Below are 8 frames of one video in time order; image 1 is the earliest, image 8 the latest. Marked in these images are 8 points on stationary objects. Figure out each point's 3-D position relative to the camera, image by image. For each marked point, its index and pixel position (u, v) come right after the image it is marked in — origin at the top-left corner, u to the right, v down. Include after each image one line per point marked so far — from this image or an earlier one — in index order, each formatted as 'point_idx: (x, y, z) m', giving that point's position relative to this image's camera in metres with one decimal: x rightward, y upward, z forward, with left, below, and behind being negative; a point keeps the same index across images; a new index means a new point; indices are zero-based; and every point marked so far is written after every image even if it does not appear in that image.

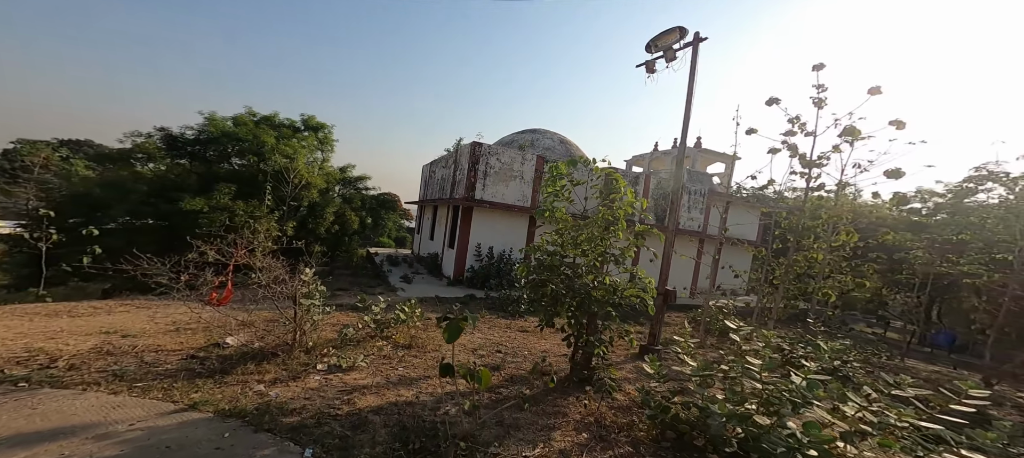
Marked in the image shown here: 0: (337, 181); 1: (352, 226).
0: (-4.2, +1.2, +9.7) m
1: (-3.1, +0.1, +7.2) m
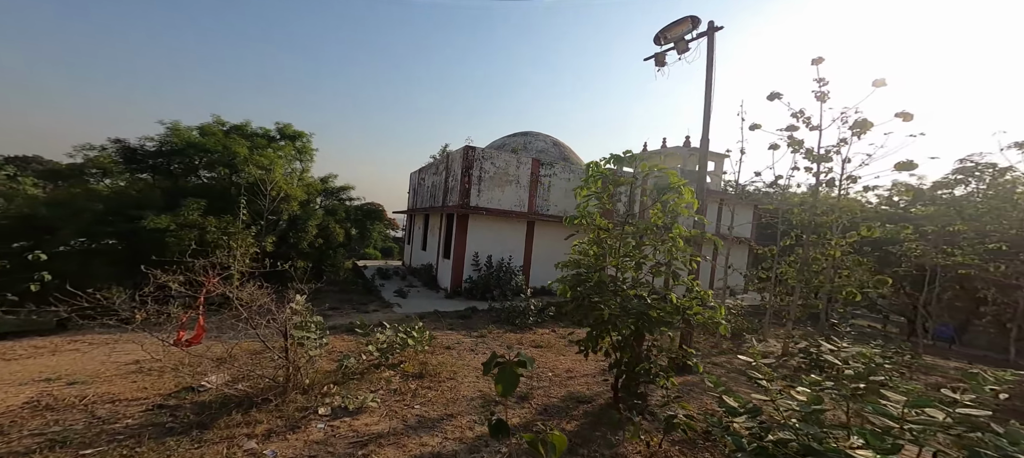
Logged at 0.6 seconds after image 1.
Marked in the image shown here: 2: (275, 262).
0: (-4.5, +0.9, +9.4) m
1: (-3.3, -0.2, +6.9) m
2: (-3.9, -0.5, +6.2) m
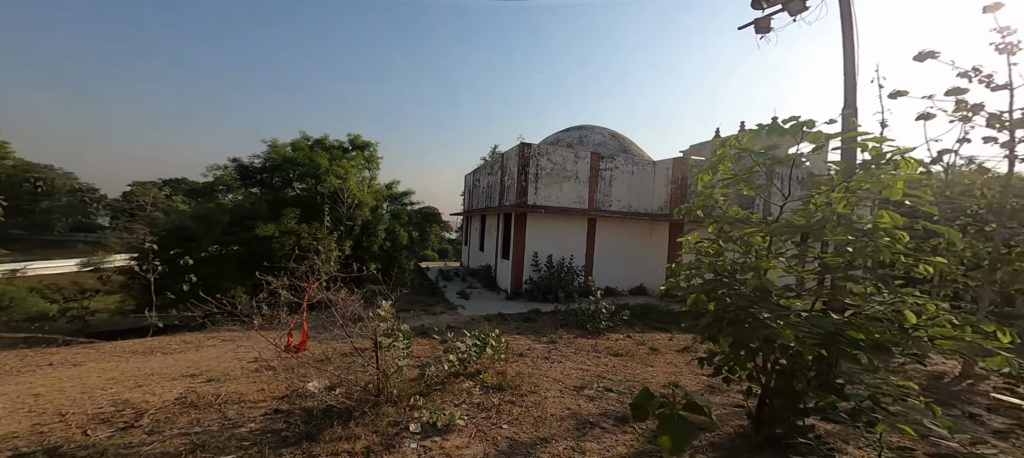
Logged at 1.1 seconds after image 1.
0: (-3.2, +0.8, +9.8) m
1: (-2.2, -0.2, +7.2) m
2: (-3.0, -0.6, +6.6) m
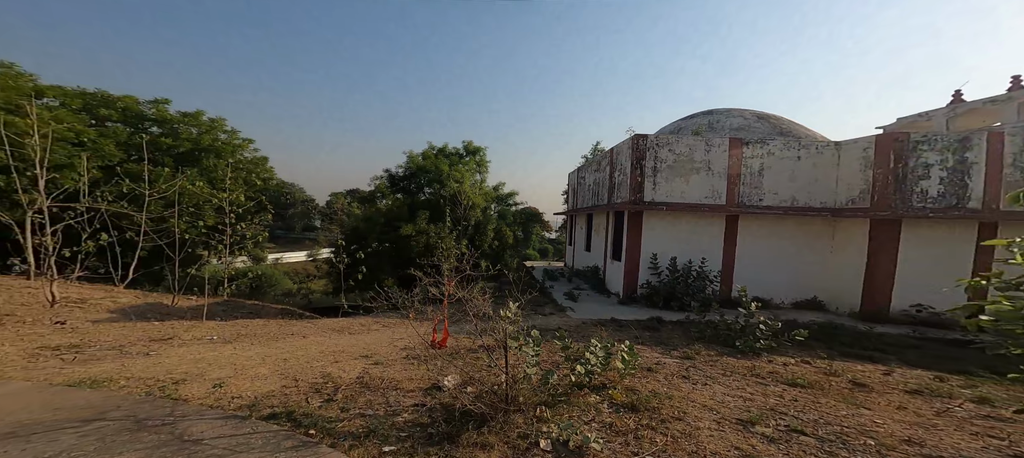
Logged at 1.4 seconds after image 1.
0: (-0.5, +0.8, +10.1) m
1: (-0.2, -0.2, +7.4) m
2: (-1.1, -0.6, +7.0) m
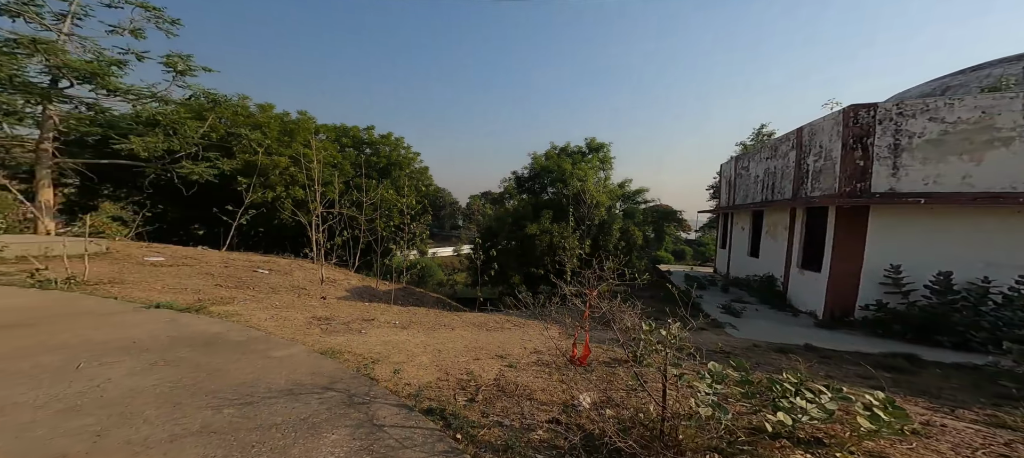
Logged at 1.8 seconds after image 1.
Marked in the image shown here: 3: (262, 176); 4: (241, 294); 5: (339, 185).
0: (+2.8, +0.8, +9.4) m
1: (+2.1, -0.2, +6.7) m
2: (+1.2, -0.6, +6.6) m
3: (-10.7, +2.1, +16.7) m
4: (-6.5, -1.6, +9.7) m
5: (-7.6, +1.9, +17.2) m
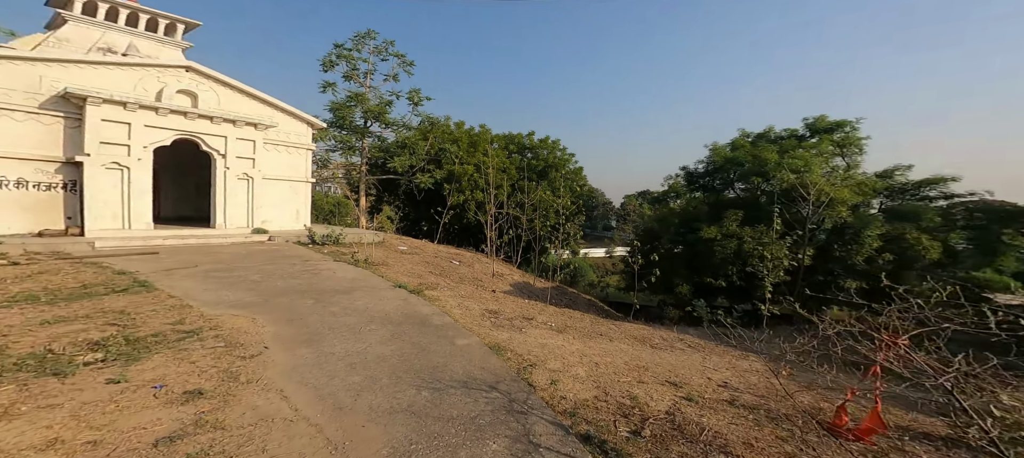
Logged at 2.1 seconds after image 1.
0: (+6.2, +0.7, +6.9) m
1: (+4.6, -0.3, +4.6) m
2: (+3.6, -0.6, +4.9) m
3: (-3.2, +2.4, +18.8) m
4: (-2.2, -1.5, +10.7) m
5: (-0.3, +2.1, +18.1) m
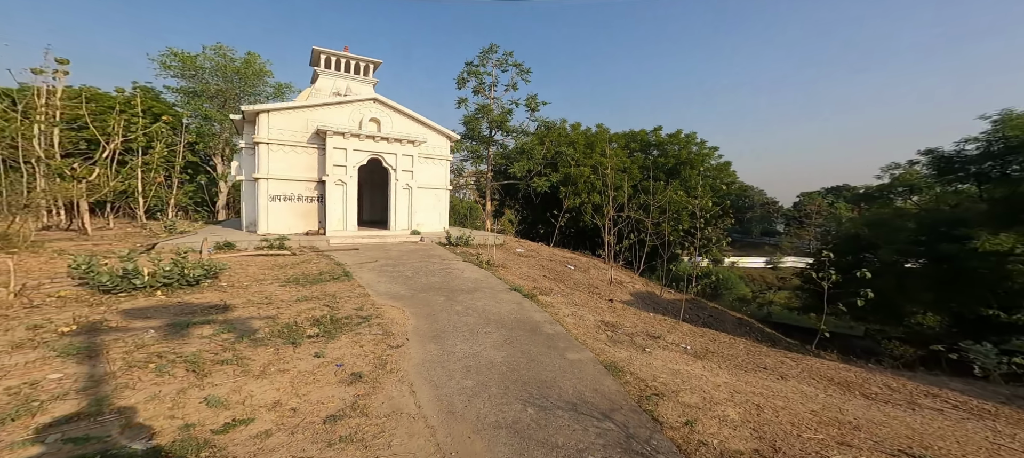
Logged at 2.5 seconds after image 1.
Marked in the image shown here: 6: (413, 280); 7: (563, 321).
0: (+7.9, +0.7, +3.8) m
1: (+5.5, -0.3, +2.2) m
2: (+4.7, -0.6, +2.8) m
3: (+3.2, +2.2, +18.3) m
4: (+1.3, -1.5, +10.3) m
5: (+5.7, +1.9, +16.5) m
6: (-2.5, -1.2, +8.8) m
7: (+0.9, -1.7, +6.7) m
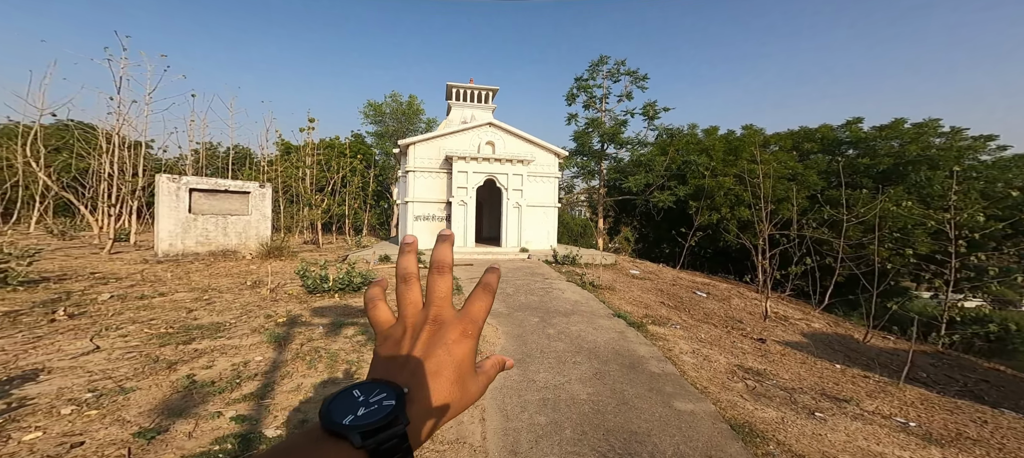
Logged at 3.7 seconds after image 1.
0: (+8.0, +0.6, +0.5) m
1: (+5.3, -0.3, -0.2) m
2: (+4.7, -0.7, +0.7) m
3: (+8.7, +1.4, +15.8) m
4: (+4.1, -2.0, +8.8) m
5: (+10.4, +1.2, +13.3) m
6: (0.0, -1.6, +8.8) m
7: (+2.5, -1.9, +5.6) m
